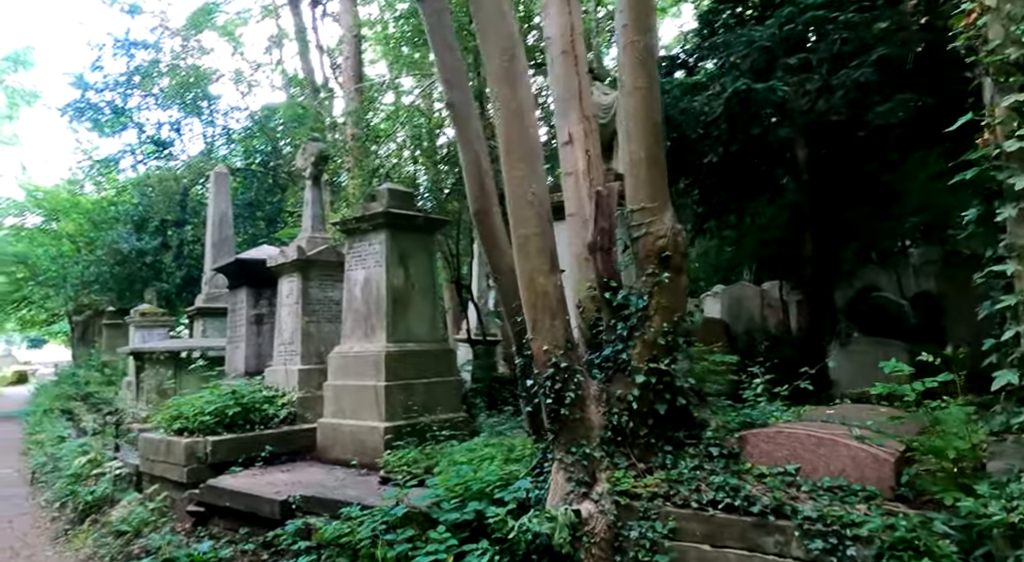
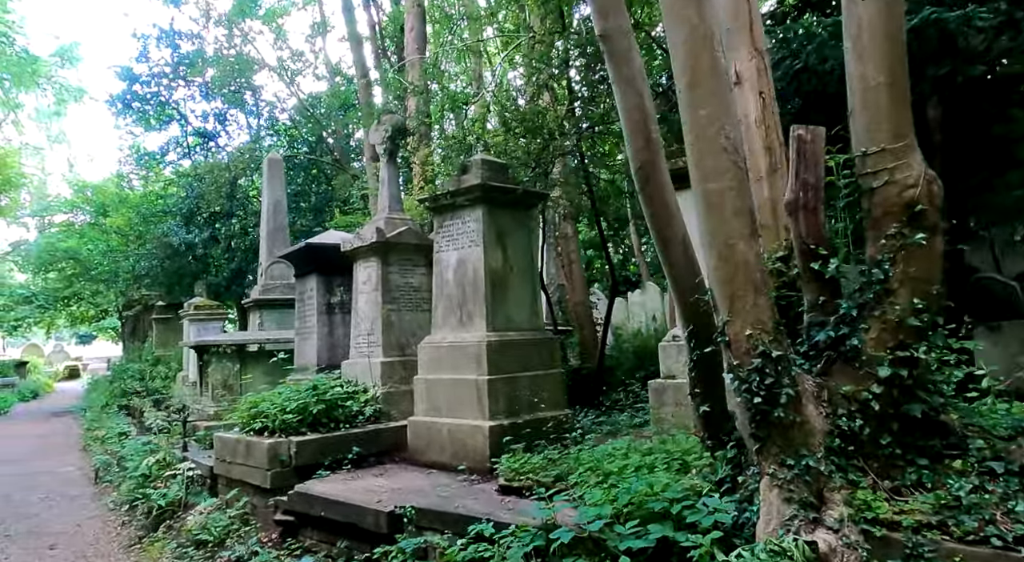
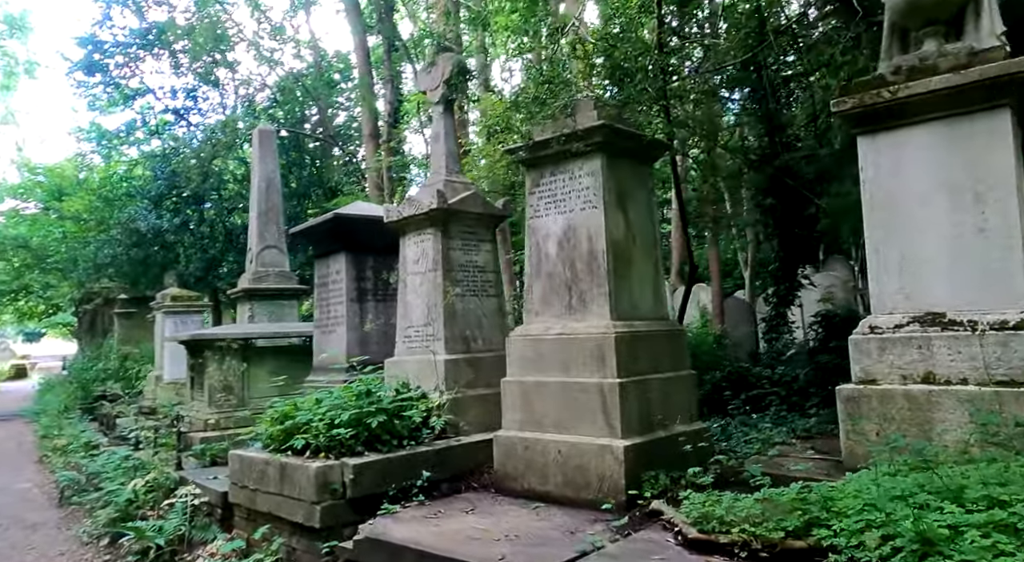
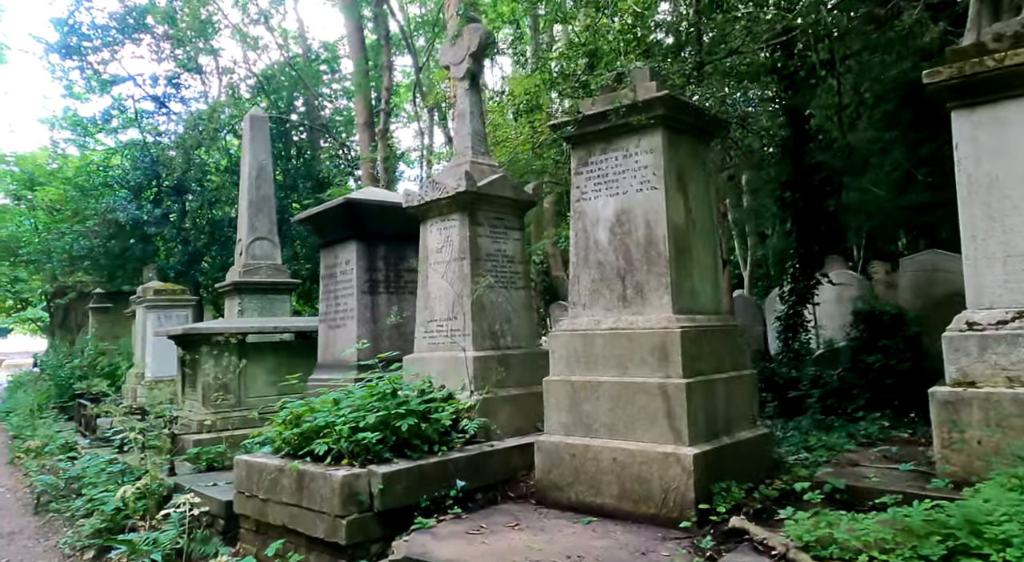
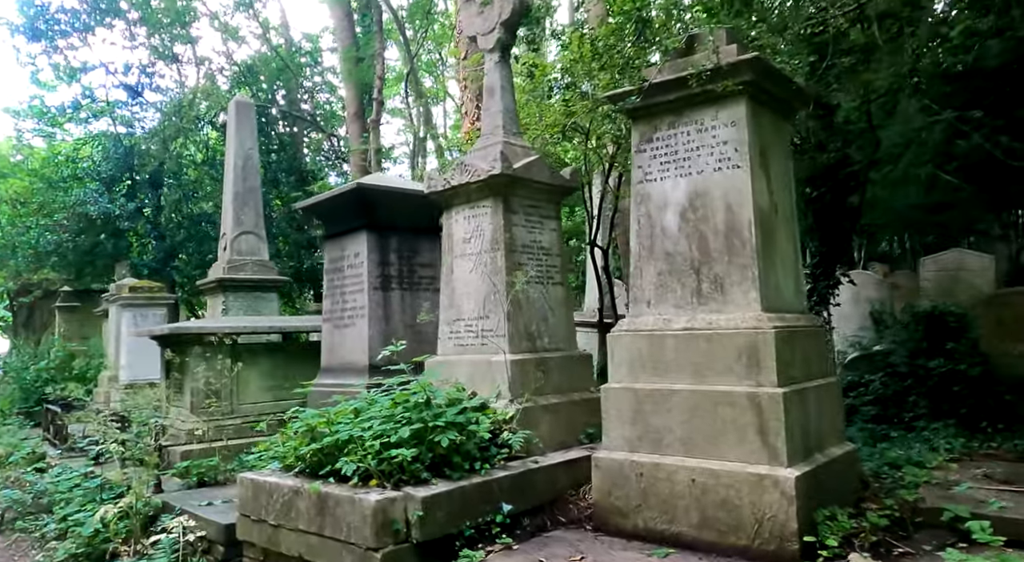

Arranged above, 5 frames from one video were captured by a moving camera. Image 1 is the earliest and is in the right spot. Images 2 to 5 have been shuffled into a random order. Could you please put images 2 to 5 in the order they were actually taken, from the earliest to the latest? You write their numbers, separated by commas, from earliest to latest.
2, 3, 4, 5
